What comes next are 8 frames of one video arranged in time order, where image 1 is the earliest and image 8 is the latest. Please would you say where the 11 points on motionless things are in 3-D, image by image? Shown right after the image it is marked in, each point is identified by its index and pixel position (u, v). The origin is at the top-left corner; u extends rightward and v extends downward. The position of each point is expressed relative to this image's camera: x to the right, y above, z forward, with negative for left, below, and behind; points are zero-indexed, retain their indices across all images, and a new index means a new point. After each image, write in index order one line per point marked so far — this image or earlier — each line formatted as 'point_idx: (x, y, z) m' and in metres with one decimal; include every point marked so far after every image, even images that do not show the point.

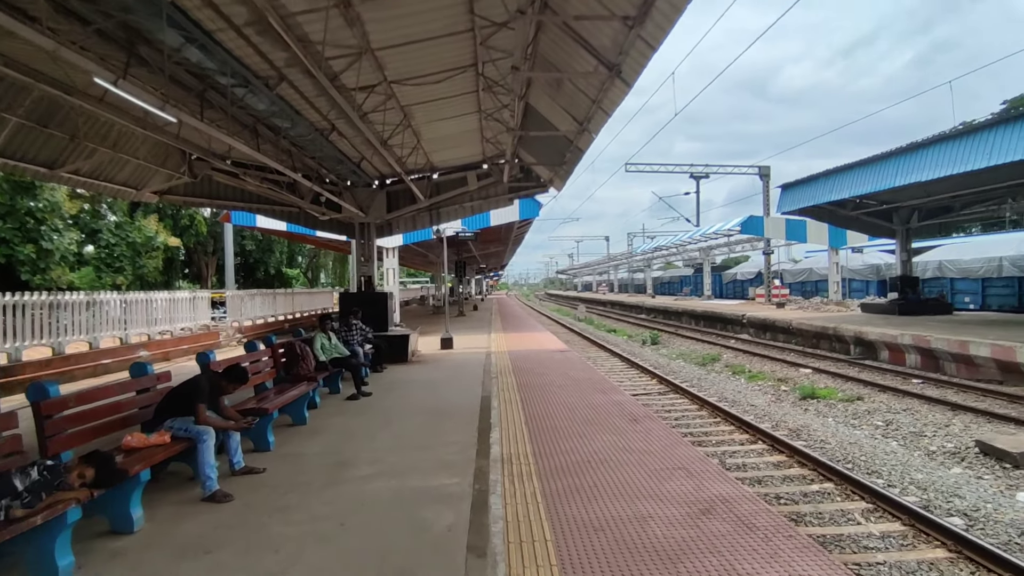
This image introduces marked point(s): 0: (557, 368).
0: (+0.8, -1.5, +10.2) m
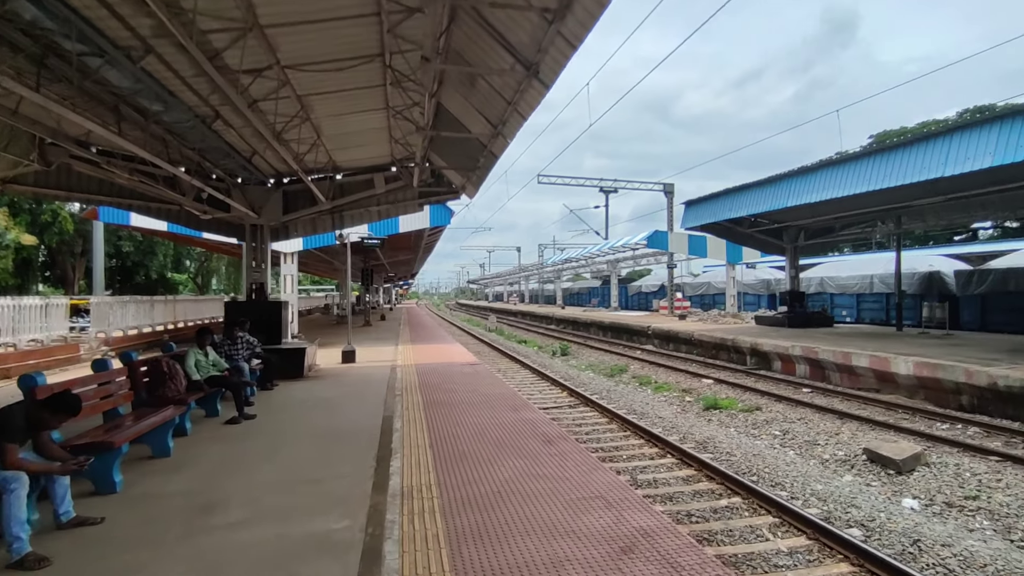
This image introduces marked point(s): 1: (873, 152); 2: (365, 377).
0: (-0.8, -1.6, +9.7) m
1: (+9.0, +3.4, +14.0) m
2: (-2.8, -1.7, +10.7) m
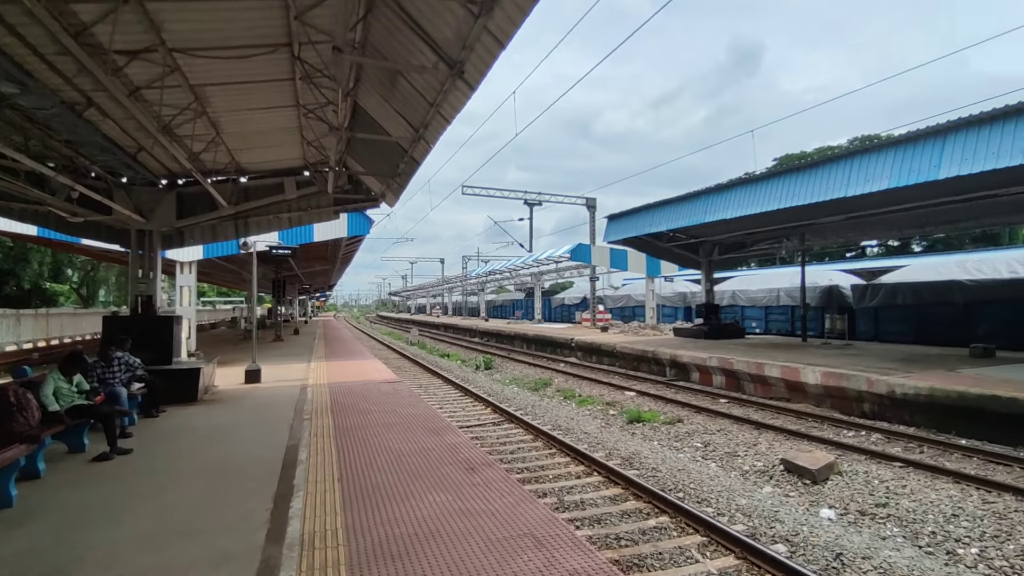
0: (-2.1, -1.9, +9.0) m
1: (+7.1, +3.0, +14.7) m
2: (-4.2, -1.9, +9.8) m
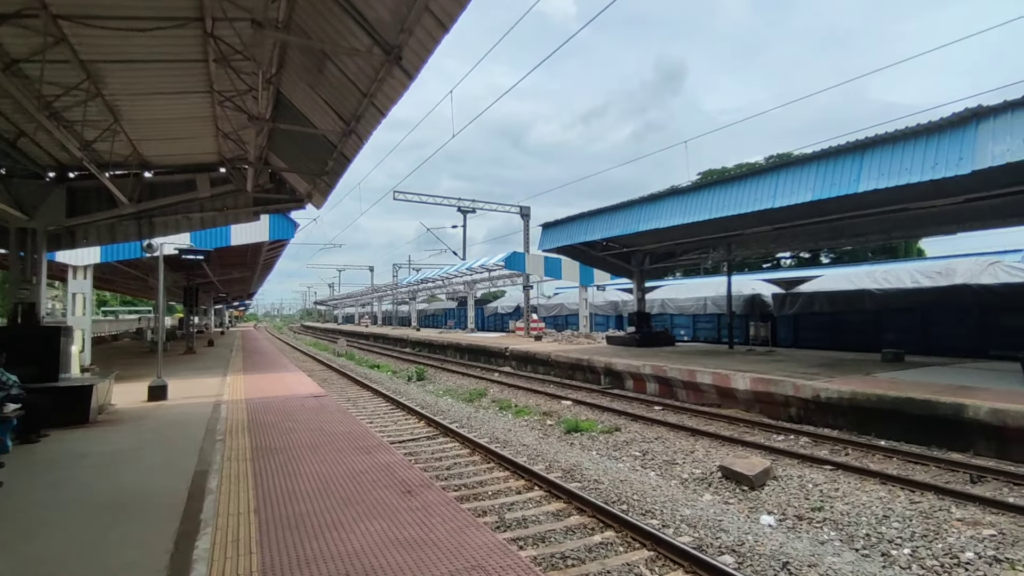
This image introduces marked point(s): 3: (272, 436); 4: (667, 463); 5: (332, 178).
0: (-3.0, -2.0, +8.3) m
1: (+5.4, +2.8, +15.1) m
2: (-5.2, -2.0, +8.8) m
3: (-3.0, -1.9, +7.1) m
4: (+2.7, -3.0, +9.8) m
5: (-3.0, +1.8, +9.3) m
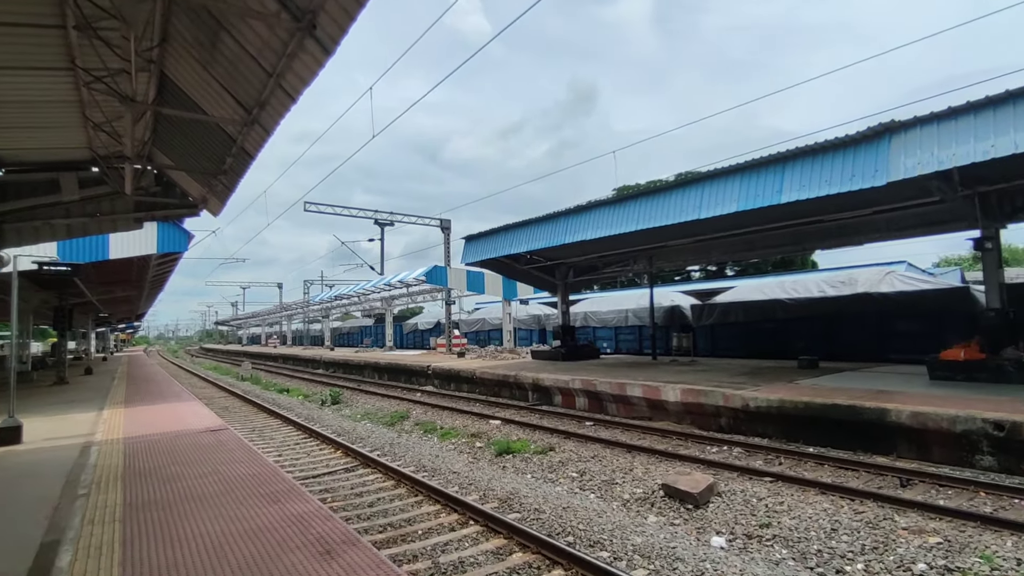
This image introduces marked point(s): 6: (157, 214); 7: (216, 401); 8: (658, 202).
0: (-3.9, -2.2, +7.0) m
1: (+3.3, +2.5, +15.1) m
2: (-6.1, -2.3, +7.2) m
3: (-3.7, -2.1, +5.9) m
4: (+1.6, -3.2, +9.3) m
5: (-4.1, +1.6, +8.1) m
6: (-6.0, +1.3, +9.6) m
7: (-10.2, -3.9, +19.4) m
8: (+3.7, +2.2, +14.5) m
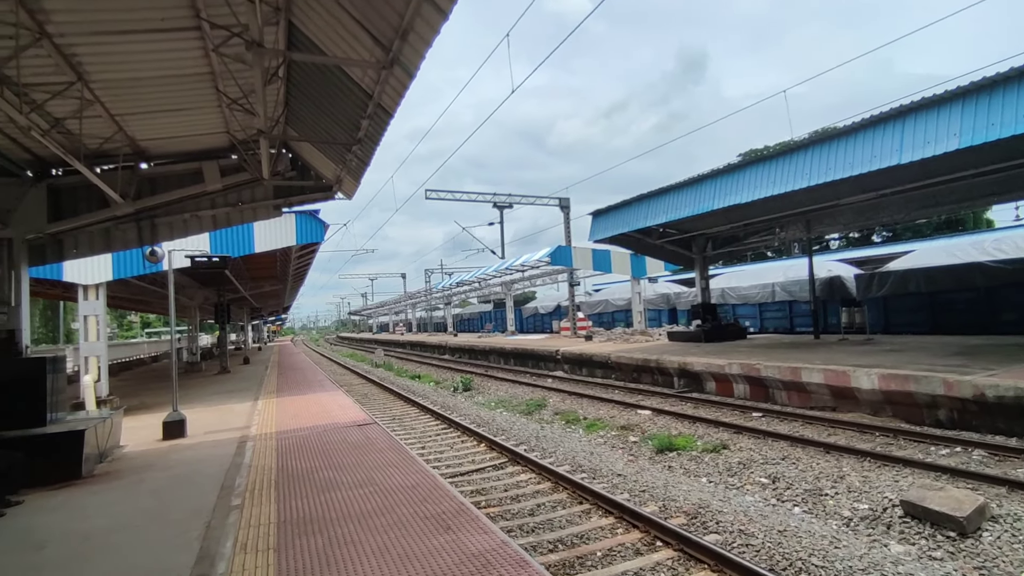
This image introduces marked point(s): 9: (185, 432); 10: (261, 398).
0: (-1.8, -2.0, +6.3) m
1: (+6.6, +3.2, +12.8) m
2: (-3.9, -2.2, +6.9) m
3: (-1.9, -1.9, +5.2) m
4: (+4.0, -2.8, +7.6) m
5: (-1.9, +1.8, +7.4) m
6: (-3.5, +1.4, +9.2) m
7: (-5.5, -3.5, +19.8) m
8: (+6.9, +2.9, +12.0) m
9: (-5.2, -2.3, +9.0) m
10: (-6.2, -2.7, +14.0) m
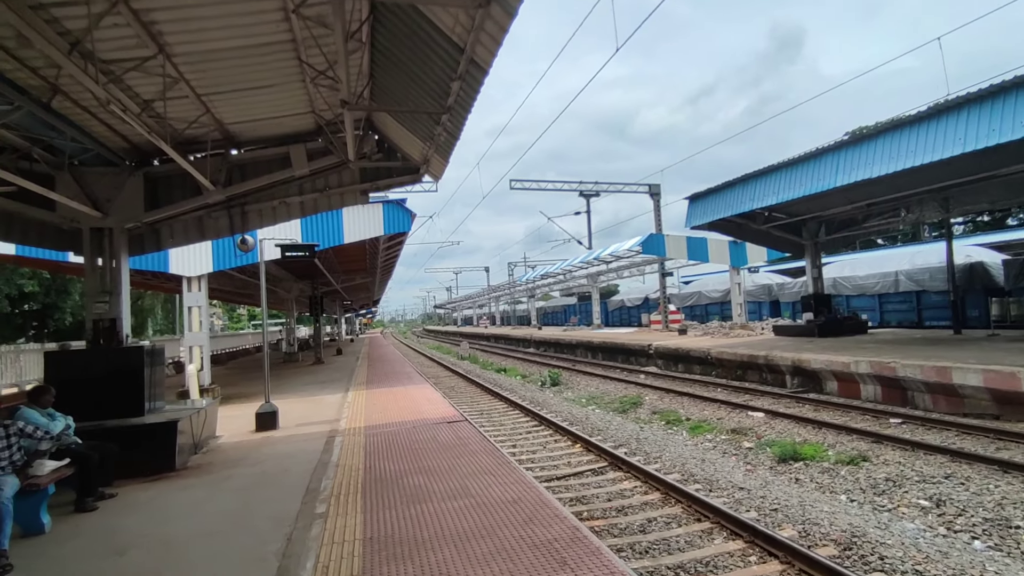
0: (-0.7, -1.8, +5.7) m
1: (+8.5, +3.5, +10.8) m
2: (-2.7, -2.0, +6.6) m
3: (-0.9, -1.8, +4.6) m
4: (+5.3, -2.6, +6.1) m
5: (-0.7, +1.9, +6.7) m
6: (-2.0, +1.6, +8.7) m
7: (-2.4, -3.3, +19.6) m
8: (+8.7, +3.2, +10.1) m
9: (-3.7, -2.1, +8.8) m
10: (-4.0, -2.5, +14.0) m
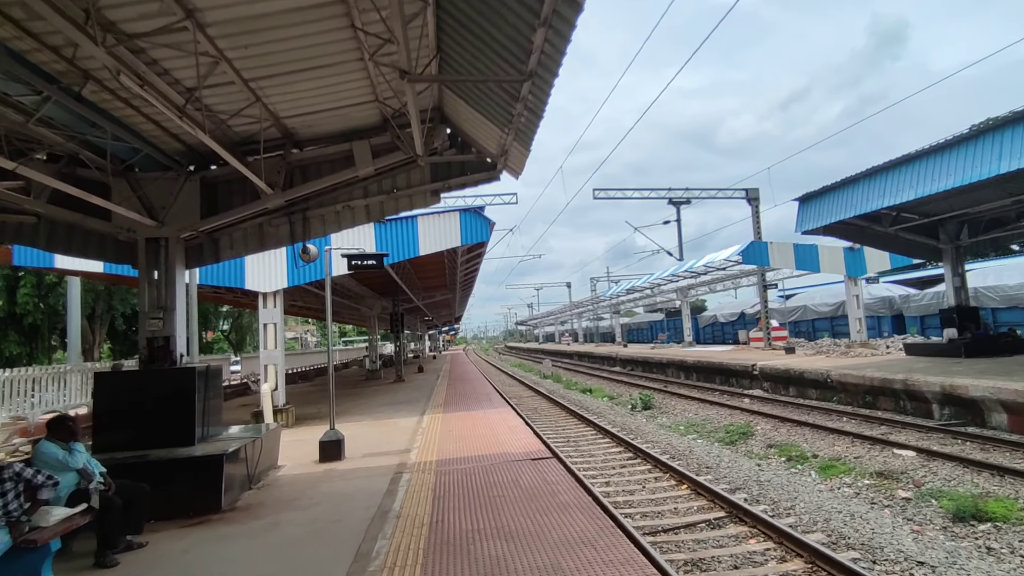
0: (+0.1, -1.9, +4.5) m
1: (+10.0, +3.4, +8.3) m
2: (-1.8, -2.2, +5.7) m
3: (-0.3, -1.8, +3.4) m
4: (+6.1, -2.6, +4.0) m
5: (+0.2, +1.8, +5.6) m
6: (-0.8, +1.4, +7.8) m
7: (+0.4, -3.7, +18.4) m
8: (+10.0, +3.1, +7.6) m
9: (-2.4, -2.3, +8.0) m
10: (-2.0, -2.9, +13.1) m
